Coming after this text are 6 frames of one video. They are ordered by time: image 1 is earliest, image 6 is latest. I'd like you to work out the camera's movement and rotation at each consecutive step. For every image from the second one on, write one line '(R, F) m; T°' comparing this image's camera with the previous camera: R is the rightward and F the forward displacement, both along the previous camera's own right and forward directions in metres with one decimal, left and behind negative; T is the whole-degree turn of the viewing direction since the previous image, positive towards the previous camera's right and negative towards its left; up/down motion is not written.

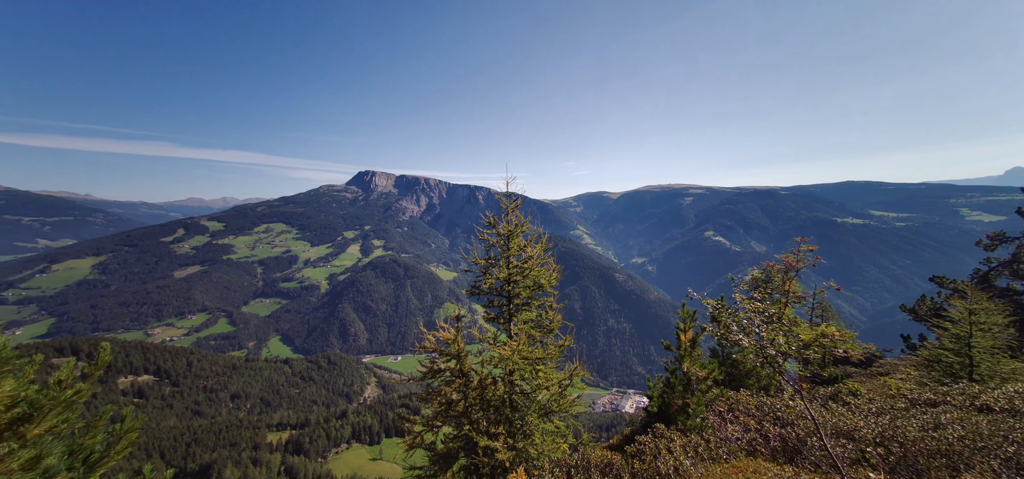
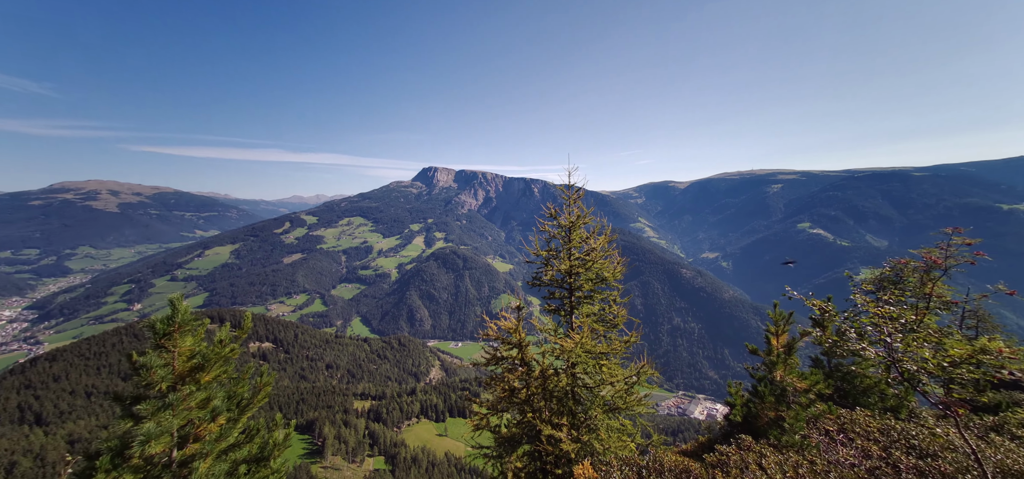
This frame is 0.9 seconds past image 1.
(-0.2, +0.5) m; -6°
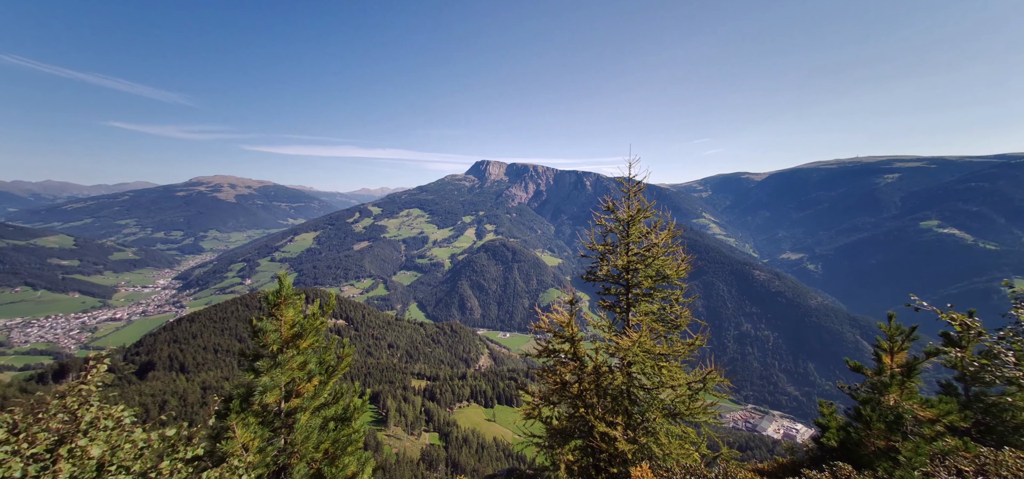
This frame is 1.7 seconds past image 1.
(-0.2, +0.5) m; -6°
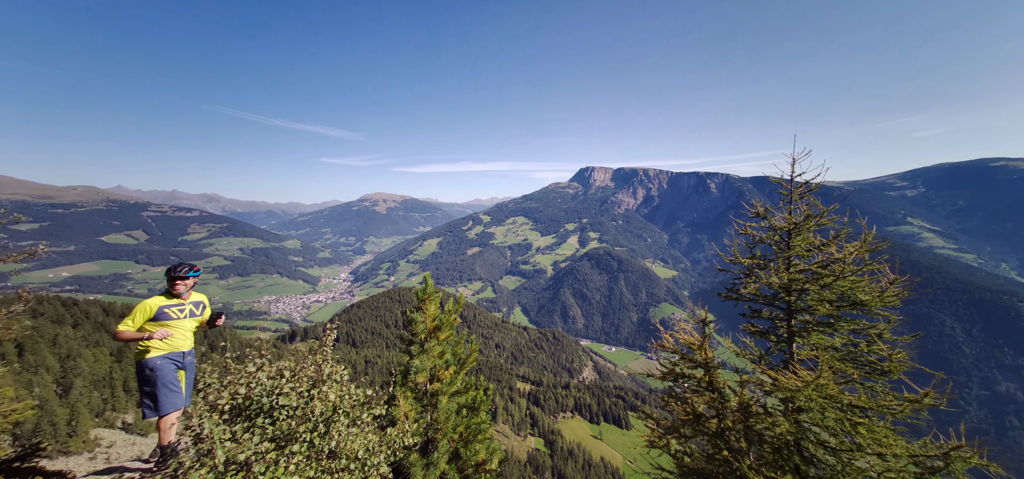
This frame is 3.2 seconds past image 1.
(-0.8, +1.8) m; -12°
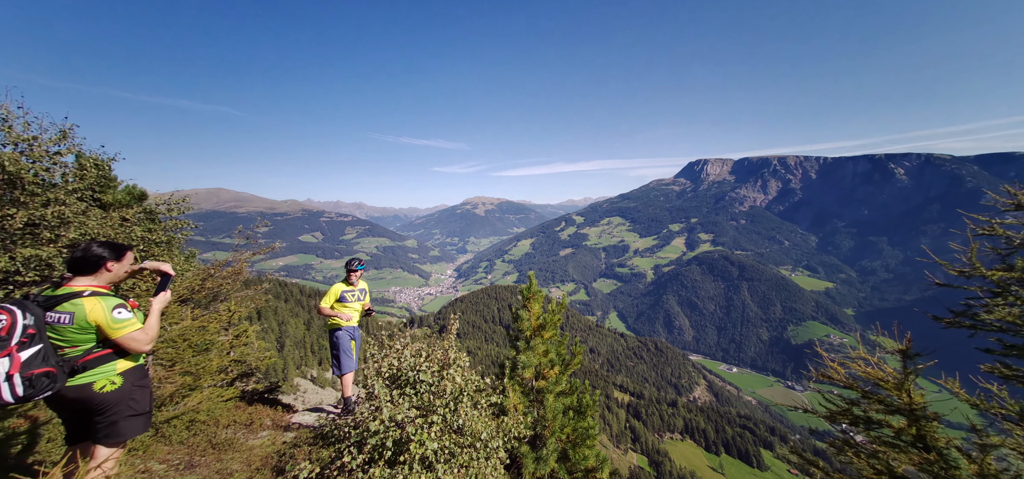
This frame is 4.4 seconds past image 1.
(-1.0, +3.5) m; -11°
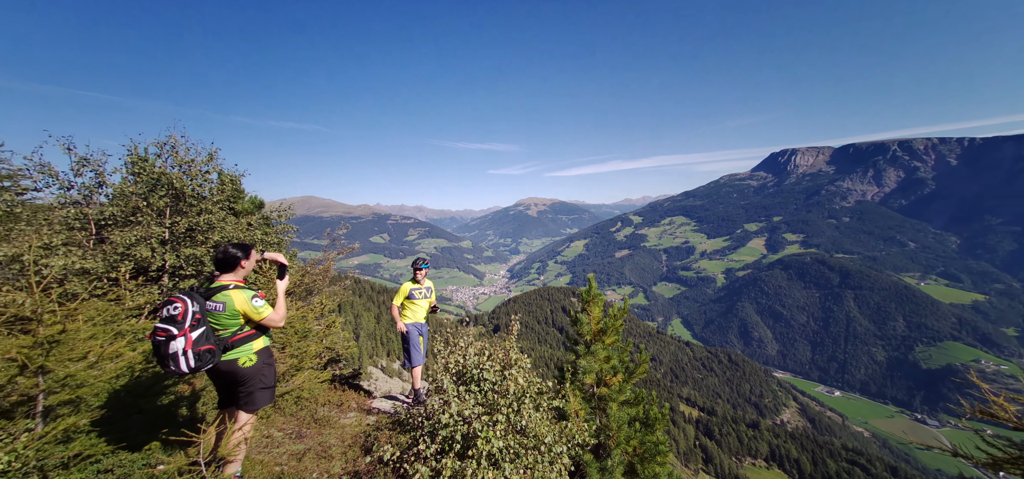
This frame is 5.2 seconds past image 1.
(-0.7, +3.5) m; -6°
